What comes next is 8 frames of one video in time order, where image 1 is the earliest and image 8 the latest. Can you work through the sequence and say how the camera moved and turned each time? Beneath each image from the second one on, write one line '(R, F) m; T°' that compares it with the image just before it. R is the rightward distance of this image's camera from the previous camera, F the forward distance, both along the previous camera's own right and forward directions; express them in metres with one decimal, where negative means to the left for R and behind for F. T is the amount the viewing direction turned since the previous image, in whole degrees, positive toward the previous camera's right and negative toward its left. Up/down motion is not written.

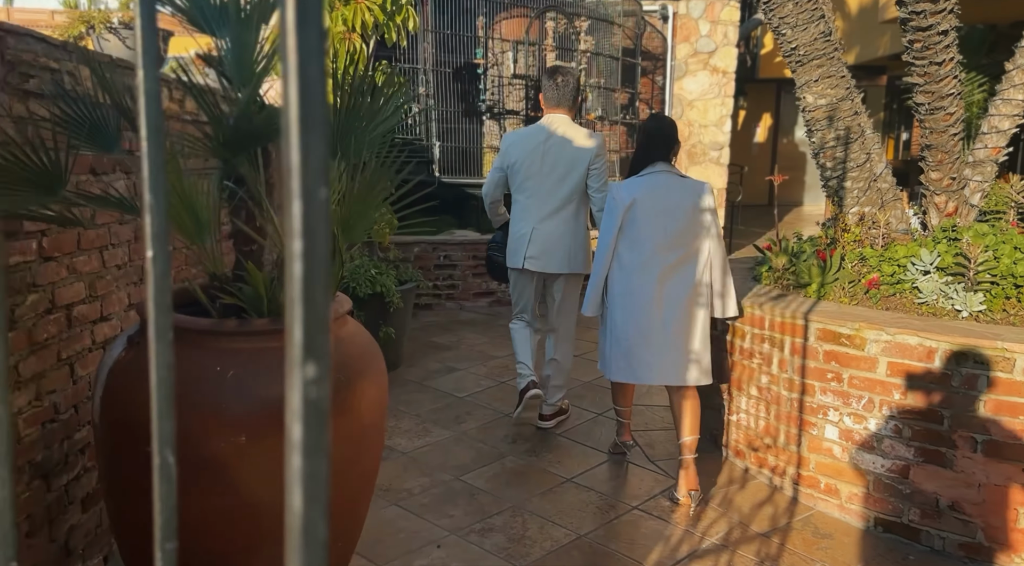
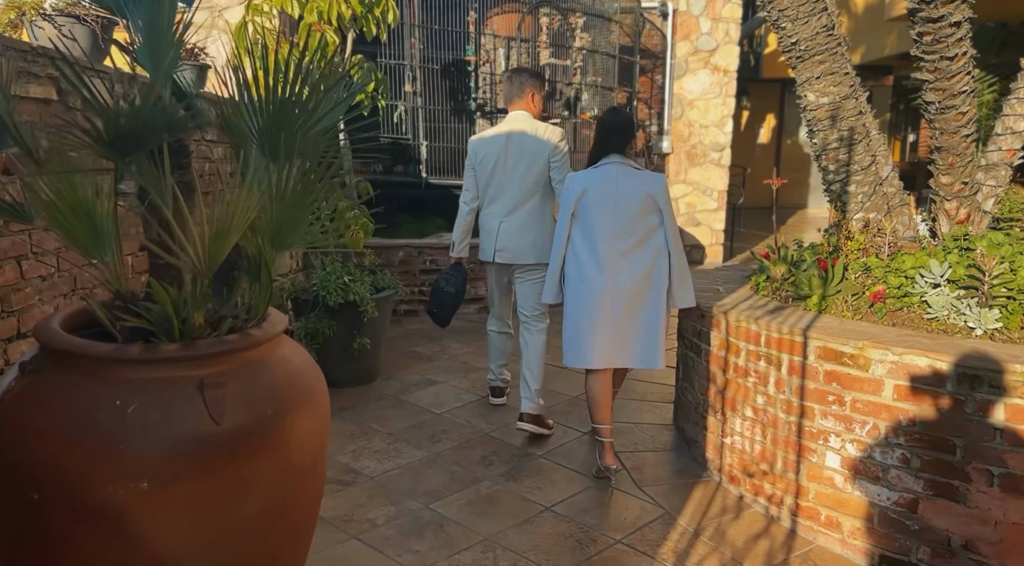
(+0.1, +0.3) m; 0°
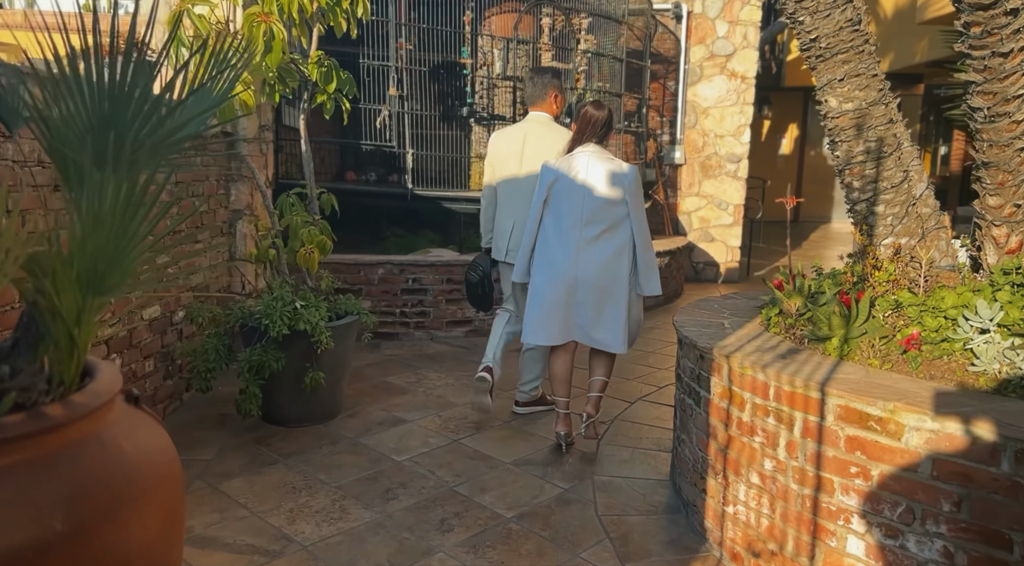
(+0.2, +0.6) m; -1°
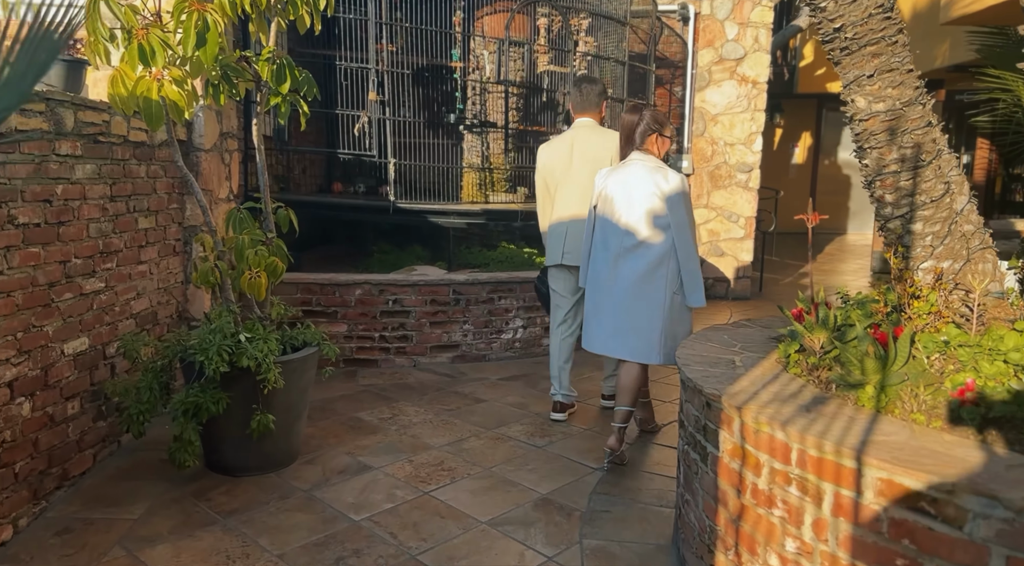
(+0.1, +0.5) m; -1°
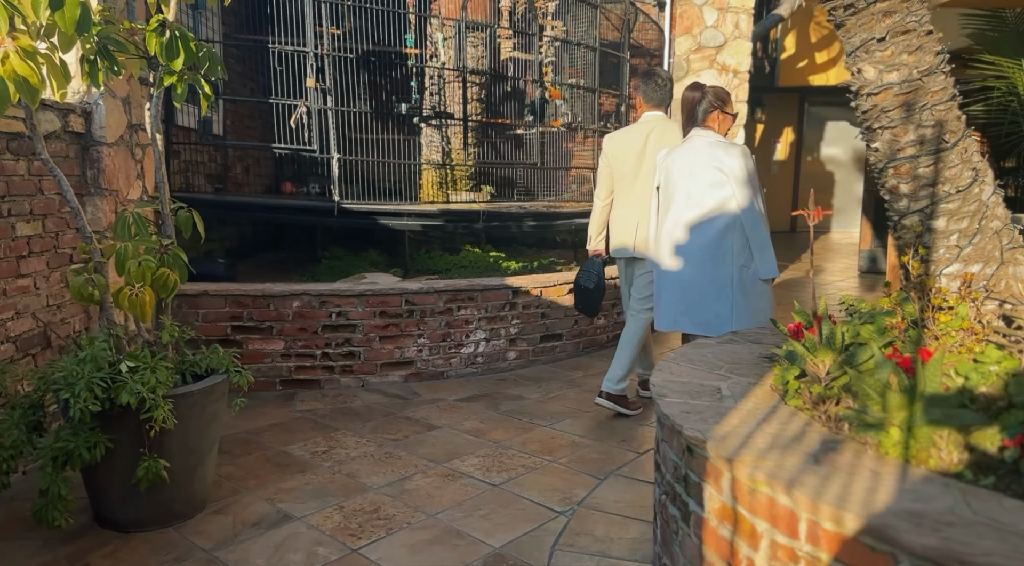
(+0.2, +0.6) m; +1°
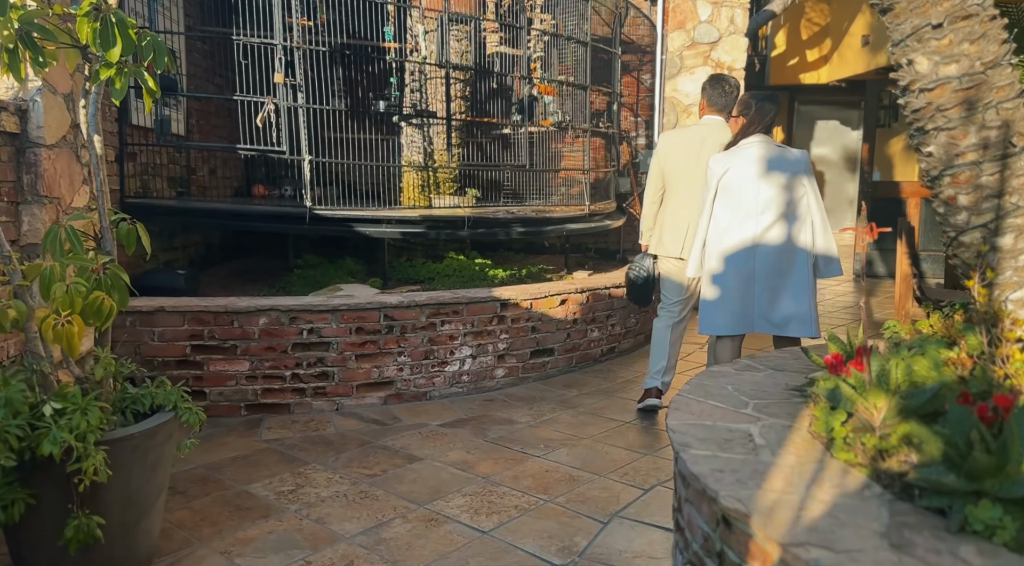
(0.0, +0.4) m; +1°
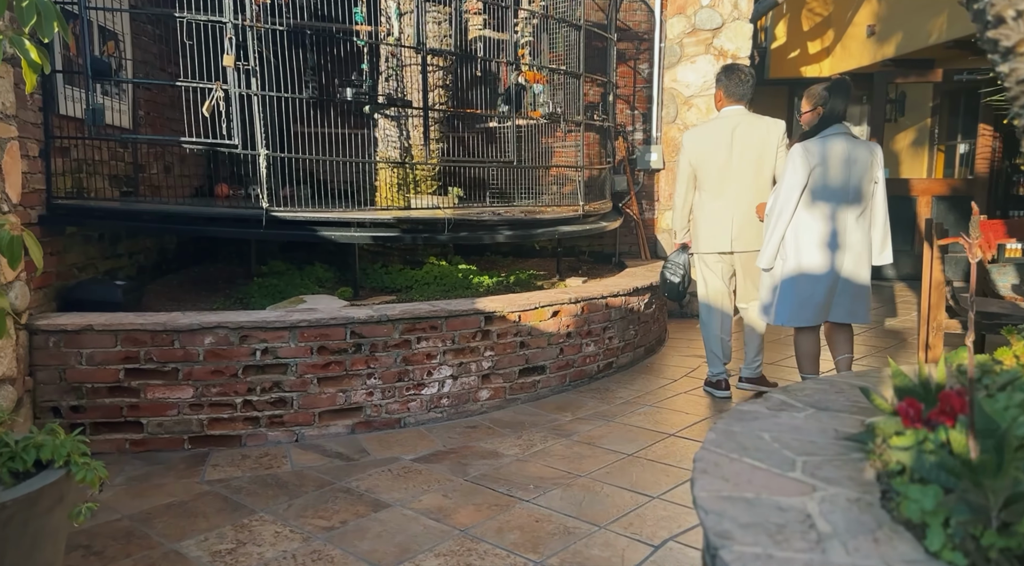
(0.0, +0.6) m; +1°
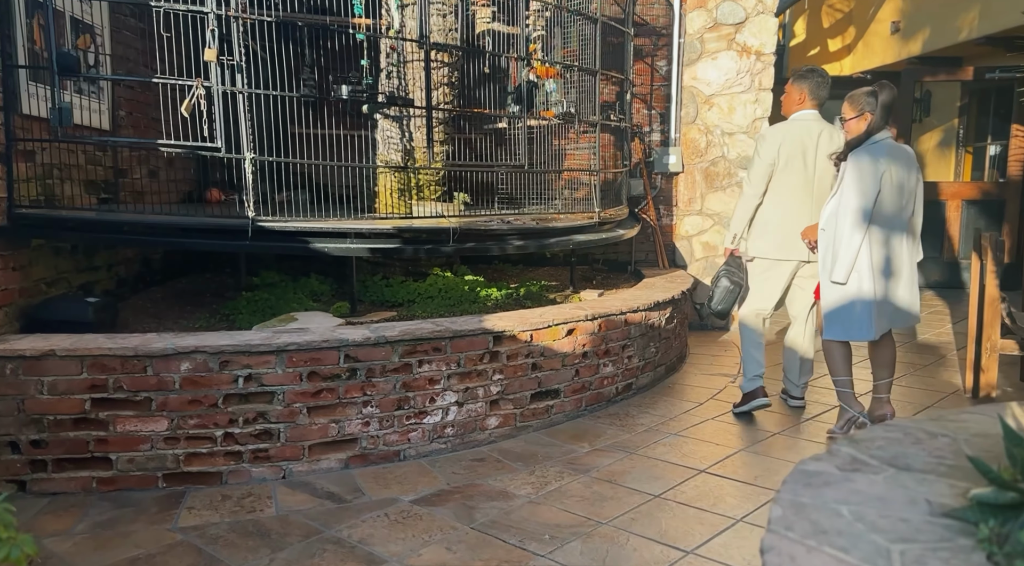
(0.0, +0.4) m; 0°
